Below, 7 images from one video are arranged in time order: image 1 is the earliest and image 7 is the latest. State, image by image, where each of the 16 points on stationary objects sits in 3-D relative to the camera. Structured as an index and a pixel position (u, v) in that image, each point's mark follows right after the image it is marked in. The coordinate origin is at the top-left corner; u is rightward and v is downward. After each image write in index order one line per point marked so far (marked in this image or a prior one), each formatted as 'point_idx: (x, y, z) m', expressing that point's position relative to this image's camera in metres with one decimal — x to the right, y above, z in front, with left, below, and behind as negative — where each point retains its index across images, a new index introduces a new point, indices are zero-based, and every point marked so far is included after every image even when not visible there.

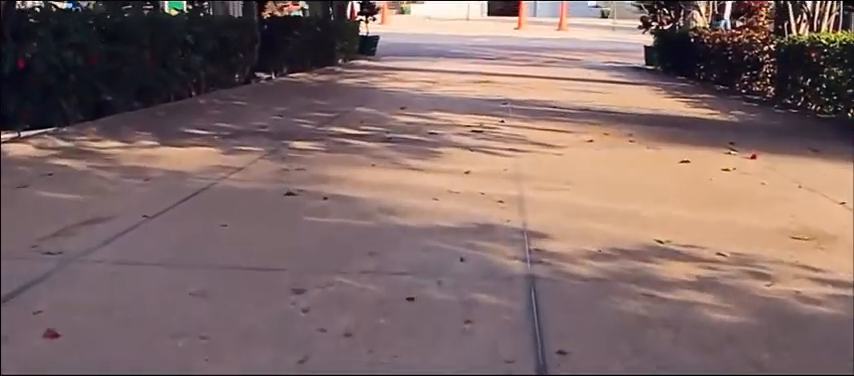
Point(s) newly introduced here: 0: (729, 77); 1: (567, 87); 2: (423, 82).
0: (+4.2, +1.5, +15.1) m
1: (+1.6, +1.2, +12.7) m
2: (-0.1, +1.3, +12.8) m
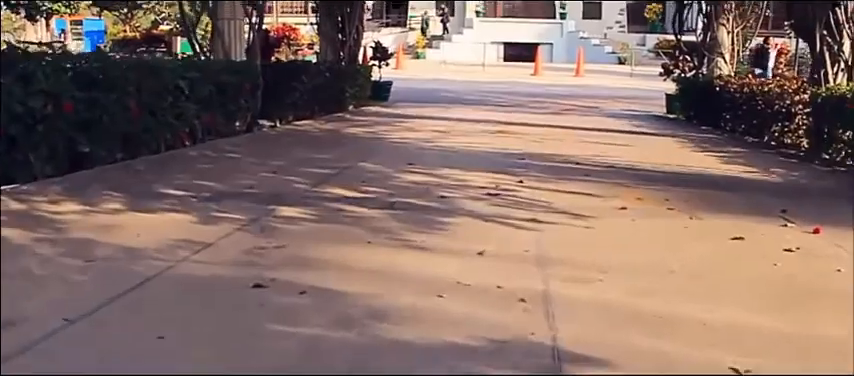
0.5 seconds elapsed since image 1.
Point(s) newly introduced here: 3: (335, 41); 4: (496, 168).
0: (+4.4, +0.8, +14.2) m
1: (+1.7, +0.5, +11.9) m
2: (+0.1, +0.6, +12.0) m
3: (-1.6, +2.6, +19.0) m
4: (+0.5, +0.1, +7.9) m
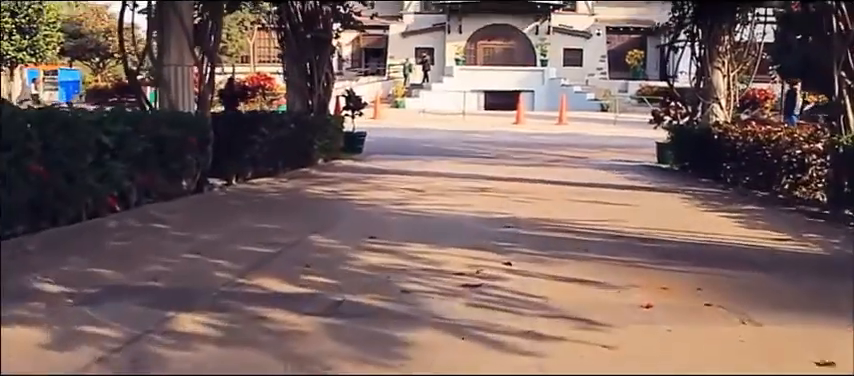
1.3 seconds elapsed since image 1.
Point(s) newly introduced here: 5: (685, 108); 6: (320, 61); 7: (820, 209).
0: (+4.0, +0.1, +12.9) m
1: (+1.5, -0.1, +10.5) m
2: (-0.2, 0.0, +10.6) m
3: (-2.0, +1.6, +17.7) m
4: (+0.3, -0.3, +6.5) m
5: (+4.6, +1.4, +19.4) m
6: (-1.7, +2.1, +17.7) m
7: (+3.9, -0.2, +10.6) m
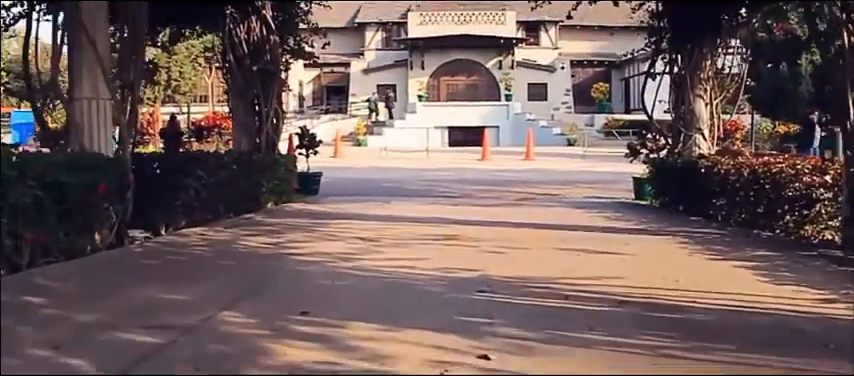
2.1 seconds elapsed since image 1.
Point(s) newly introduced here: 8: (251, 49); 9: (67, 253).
0: (+3.6, -0.3, +11.6) m
1: (+1.1, -0.5, +9.0) m
2: (-0.6, -0.4, +9.1) m
3: (-2.6, +0.9, +16.2) m
4: (+0.1, -0.6, +5.0) m
5: (+4.0, +0.8, +18.1) m
6: (-2.4, +1.4, +16.2) m
7: (+3.5, -0.6, +9.2) m
8: (-2.6, +2.0, +15.8) m
9: (-2.7, -0.5, +8.3) m
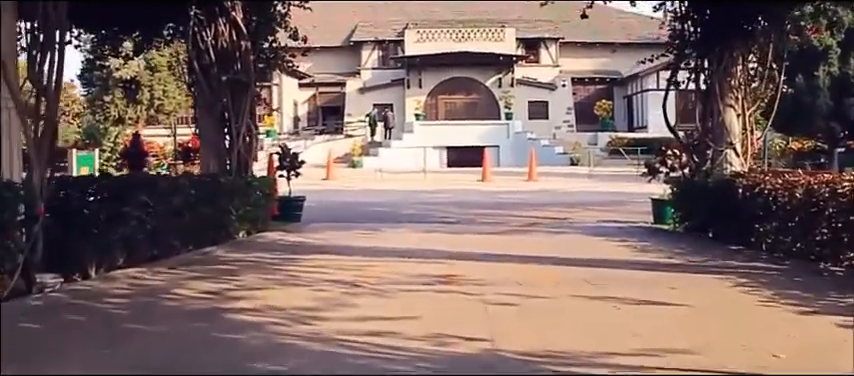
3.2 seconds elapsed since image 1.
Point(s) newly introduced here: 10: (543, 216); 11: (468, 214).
0: (+3.5, -0.5, +9.6) m
1: (+1.0, -0.6, +7.1) m
2: (-0.6, -0.6, +7.1) m
3: (-2.7, +0.6, +14.2) m
4: (0.0, -0.7, +3.0) m
5: (+3.9, +0.5, +16.1) m
6: (-2.5, +1.0, +14.3) m
7: (+3.4, -0.7, +7.2) m
8: (-2.7, +1.7, +13.9) m
9: (-2.8, -0.7, +6.3) m
10: (+2.0, -0.5, +19.0) m
11: (+0.7, -0.5, +19.3) m
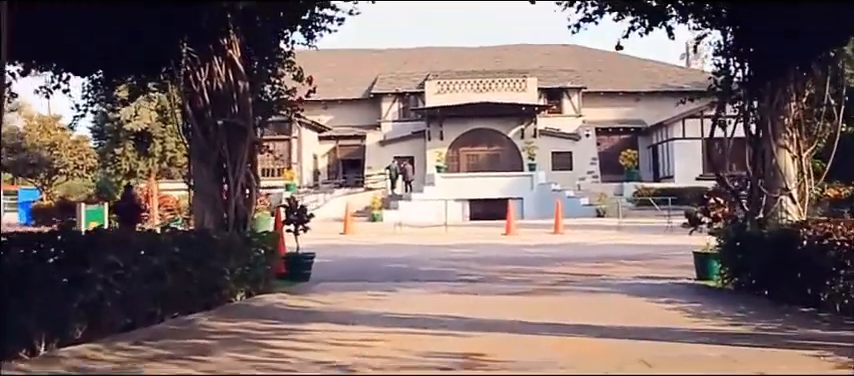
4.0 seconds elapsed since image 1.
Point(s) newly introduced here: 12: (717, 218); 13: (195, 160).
0: (+3.7, -0.9, +8.0) m
1: (+1.1, -0.9, +5.5) m
2: (-0.6, -0.9, +5.7) m
3: (-2.5, -0.1, +12.8) m
4: (0.0, -0.8, +1.5) m
5: (+4.1, -0.2, +14.6) m
6: (-2.2, +0.4, +12.9) m
7: (+3.5, -1.0, +5.7) m
8: (-2.5, +1.0, +12.5) m
9: (-2.7, -1.0, +4.8) m
10: (+2.4, -1.4, +17.4) m
11: (+1.1, -1.3, +17.7) m
12: (+4.1, -0.4, +14.8) m
13: (-2.7, +0.3, +12.8) m
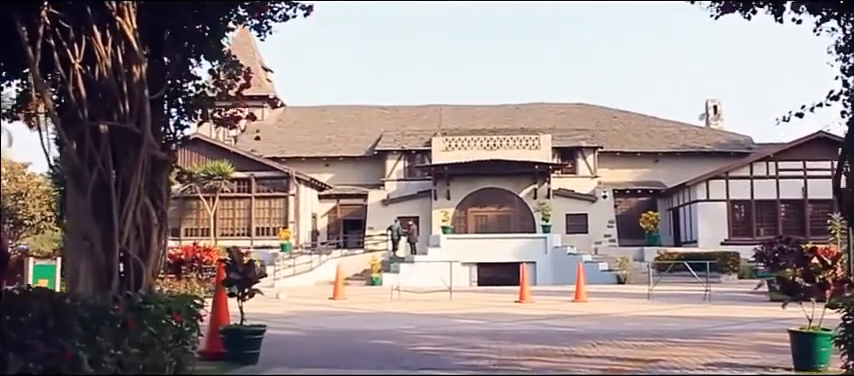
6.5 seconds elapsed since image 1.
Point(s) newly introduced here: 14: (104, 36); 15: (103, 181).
0: (+3.5, -1.0, +3.6) m
1: (+1.0, -0.8, +1.1) m
2: (-0.7, -0.8, +1.2) m
3: (-2.6, -0.4, +8.4) m
4: (-0.2, -0.4, -2.9) m
5: (+4.1, -0.7, +10.2) m
6: (-2.3, 0.0, +8.6) m
7: (+3.4, -0.9, +1.2) m
8: (-2.6, +0.7, +8.3) m
9: (-2.9, -0.8, +0.4) m
10: (+2.3, -2.0, +12.9) m
11: (+1.0, -2.0, +13.3) m
12: (+4.0, -0.9, +10.3) m
13: (-2.8, 0.0, +8.5) m
14: (-2.5, +1.2, +8.2) m
15: (-2.5, +0.1, +8.5) m
